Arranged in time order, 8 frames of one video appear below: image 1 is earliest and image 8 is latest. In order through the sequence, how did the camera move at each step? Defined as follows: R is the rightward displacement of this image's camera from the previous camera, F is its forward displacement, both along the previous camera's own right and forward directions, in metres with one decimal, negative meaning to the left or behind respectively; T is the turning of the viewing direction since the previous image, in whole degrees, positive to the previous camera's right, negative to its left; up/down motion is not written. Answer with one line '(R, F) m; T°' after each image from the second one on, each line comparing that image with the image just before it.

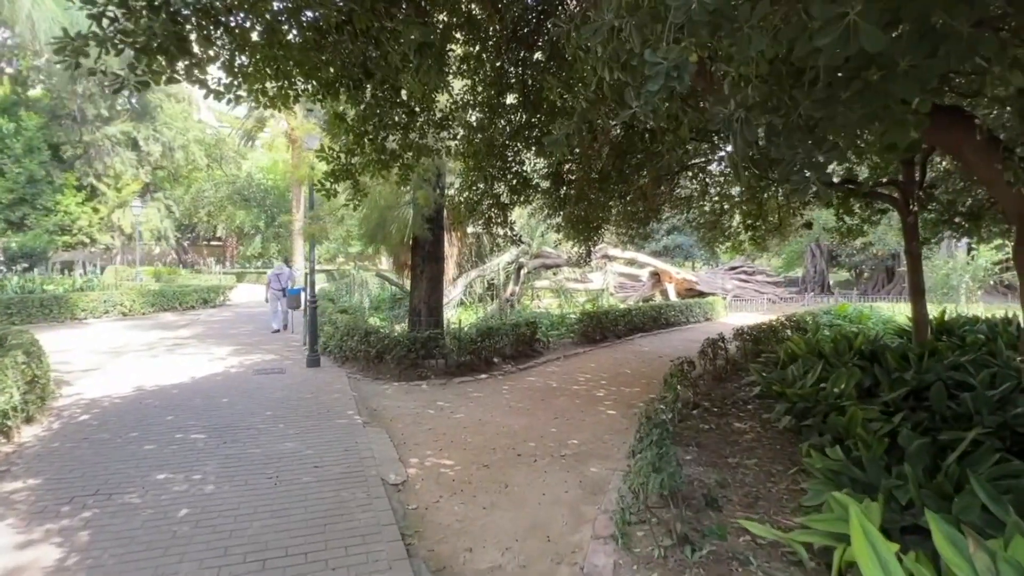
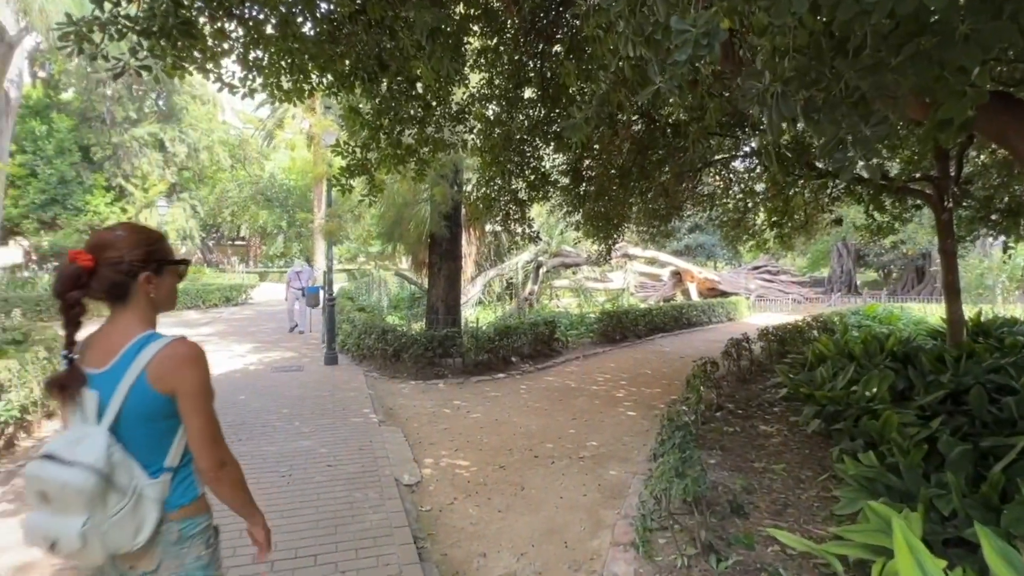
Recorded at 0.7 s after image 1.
(0.0, +0.1) m; -2°
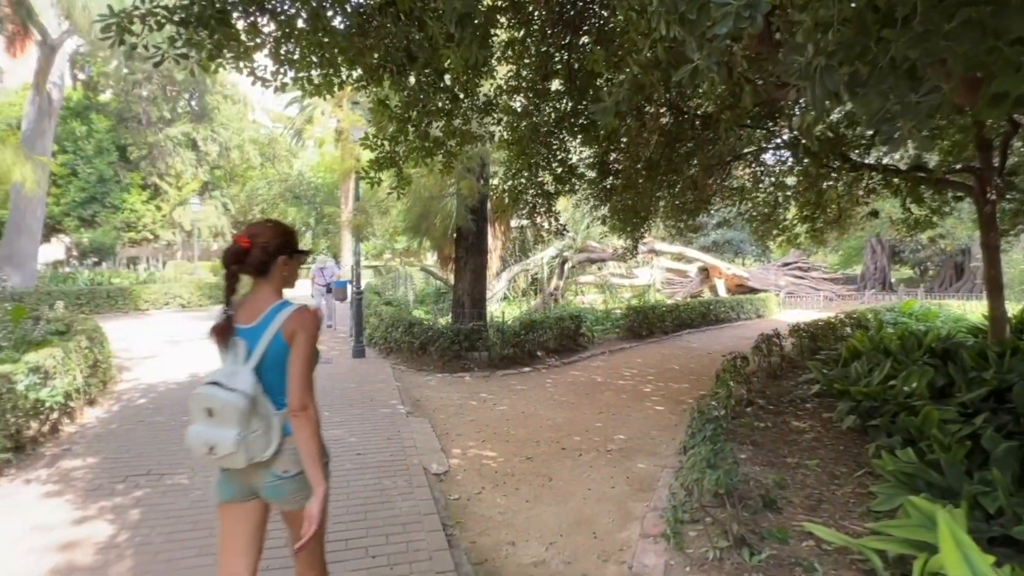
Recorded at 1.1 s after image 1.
(0.0, 0.0) m; -2°
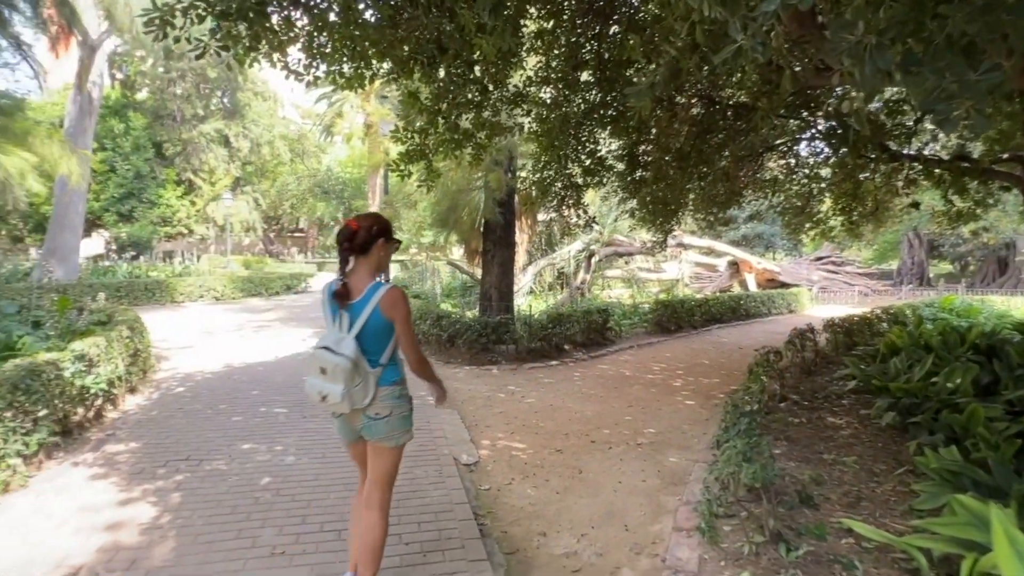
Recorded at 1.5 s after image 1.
(0.0, 0.0) m; -3°
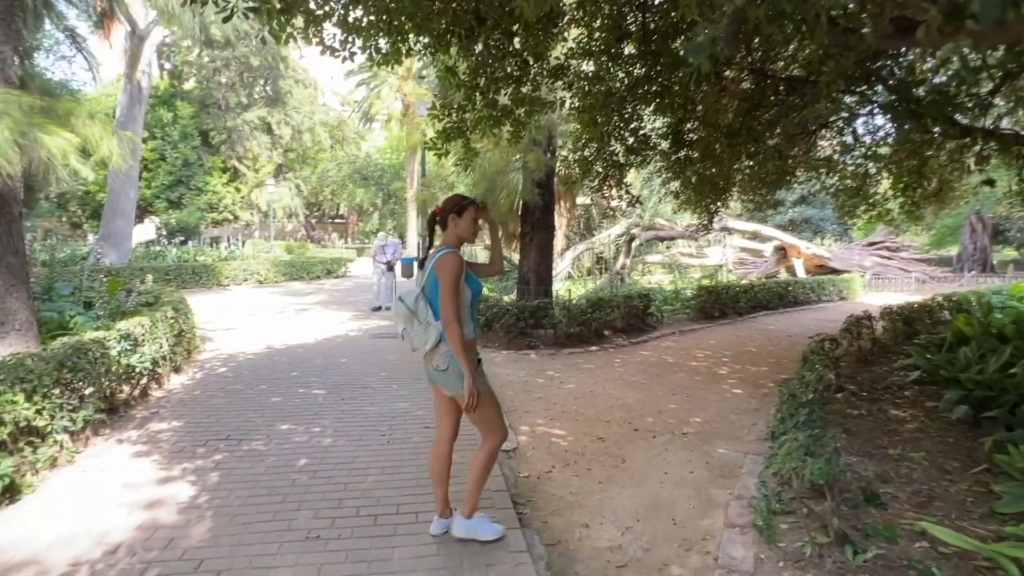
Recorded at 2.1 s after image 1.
(0.0, +0.2) m; -4°
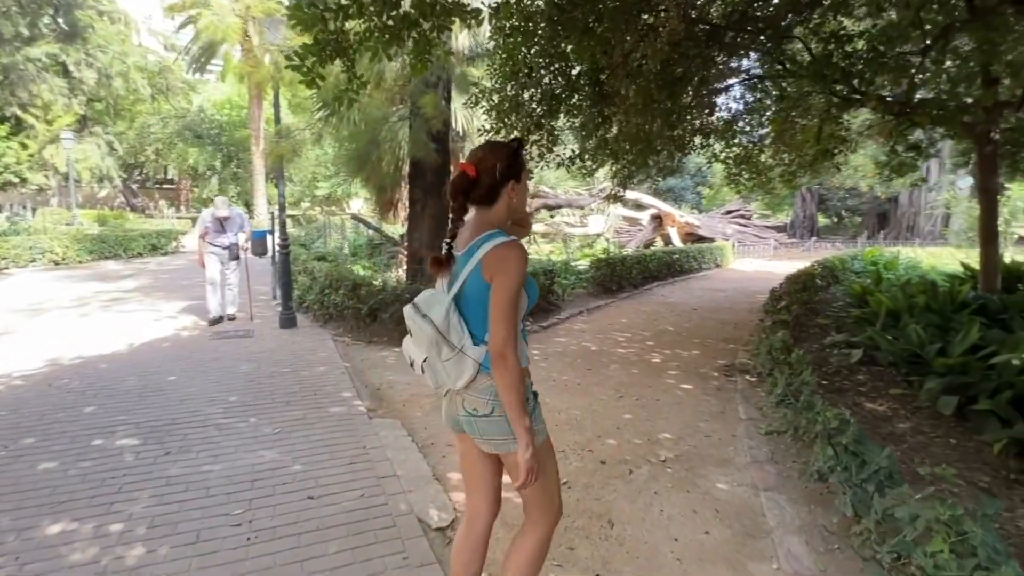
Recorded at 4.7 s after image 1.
(-0.3, +1.4) m; +14°
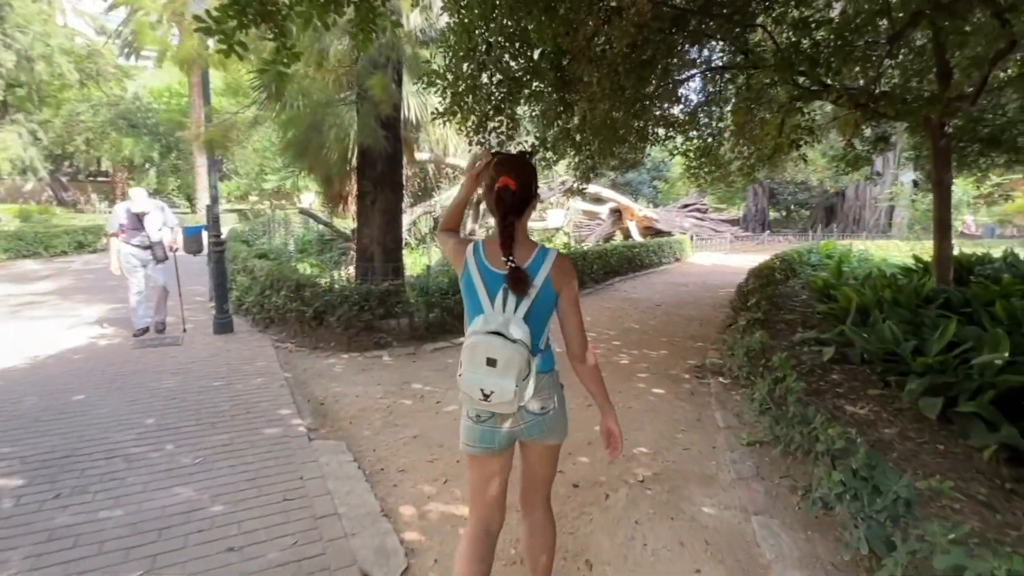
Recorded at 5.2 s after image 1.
(0.0, +0.4) m; +4°
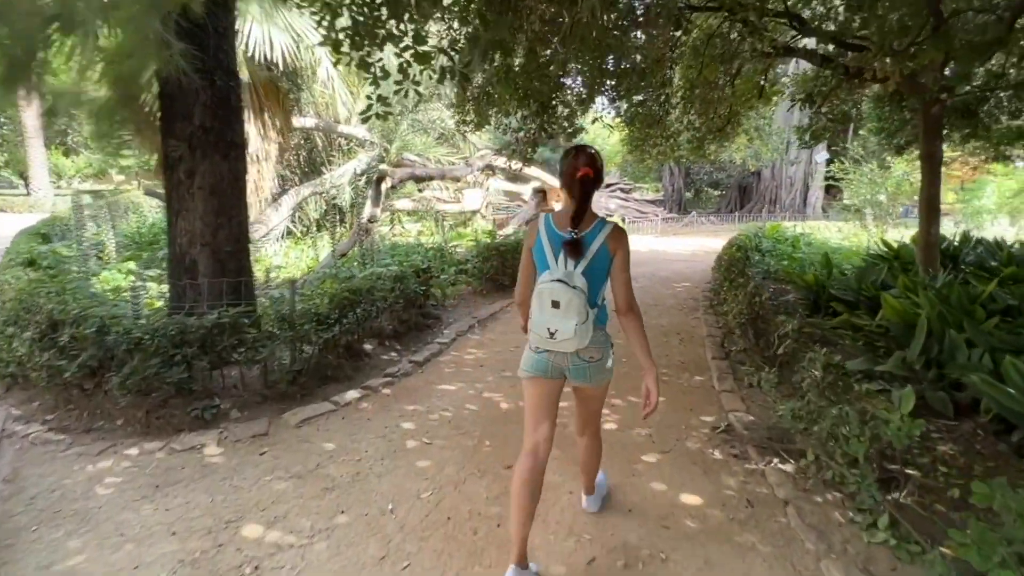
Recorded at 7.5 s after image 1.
(0.0, +2.1) m; +9°
